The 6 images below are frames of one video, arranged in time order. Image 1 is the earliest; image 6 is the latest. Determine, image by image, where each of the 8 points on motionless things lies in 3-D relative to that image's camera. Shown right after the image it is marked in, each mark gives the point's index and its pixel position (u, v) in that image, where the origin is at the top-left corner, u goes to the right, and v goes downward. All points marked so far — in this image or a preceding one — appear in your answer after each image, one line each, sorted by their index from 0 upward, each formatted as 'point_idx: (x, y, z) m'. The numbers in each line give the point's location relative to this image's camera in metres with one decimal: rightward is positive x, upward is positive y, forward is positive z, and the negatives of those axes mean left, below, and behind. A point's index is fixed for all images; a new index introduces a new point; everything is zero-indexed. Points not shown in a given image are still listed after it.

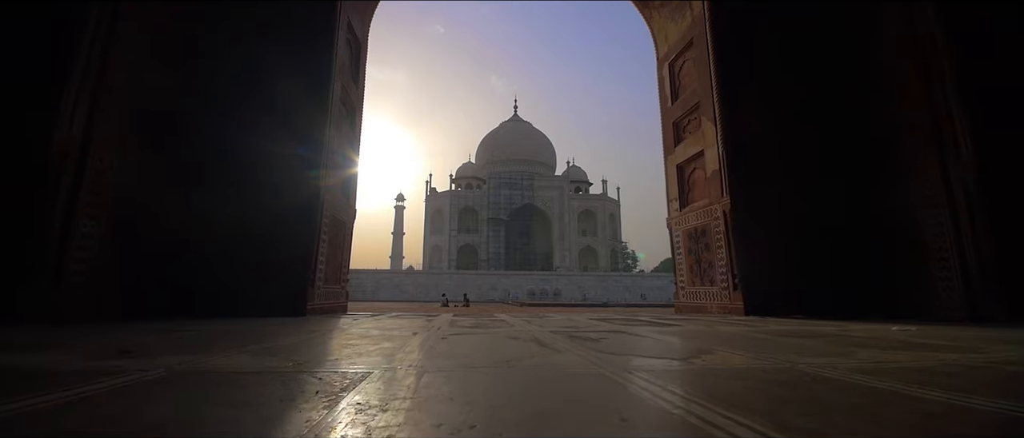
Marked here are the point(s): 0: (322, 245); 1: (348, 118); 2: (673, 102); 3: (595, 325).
0: (-2.1, -0.3, +5.1) m
1: (-2.2, +1.4, +6.1) m
2: (+2.4, +1.7, +6.7) m
3: (+0.6, -0.8, +3.3) m
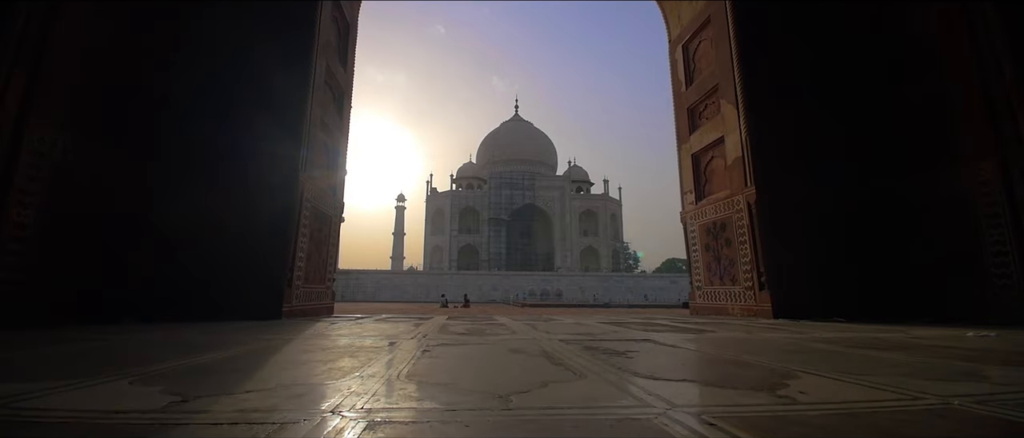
0: (-2.1, -0.2, +4.6) m
1: (-2.2, +1.4, +5.6) m
2: (+2.4, +1.8, +6.2) m
3: (+0.6, -0.7, +2.8) m
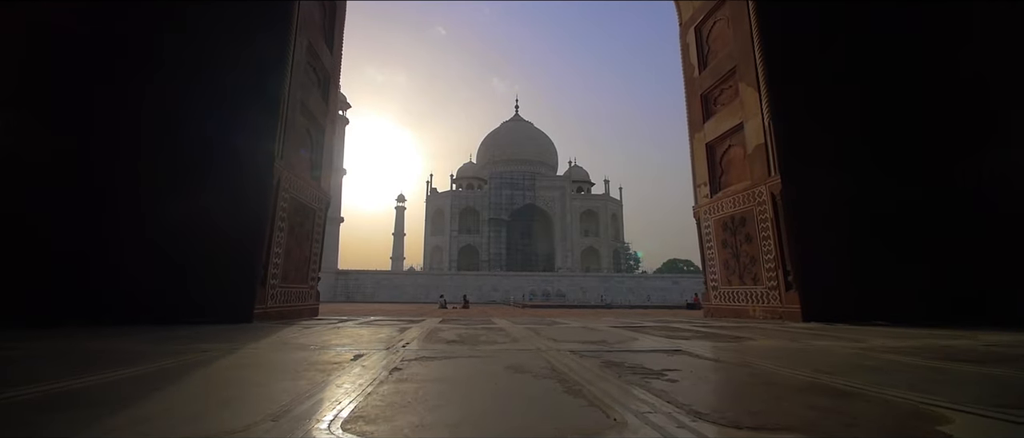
0: (-2.1, -0.1, +4.1) m
1: (-2.2, +1.5, +5.2) m
2: (+2.4, +1.9, +5.7) m
3: (+0.6, -0.6, +2.4) m
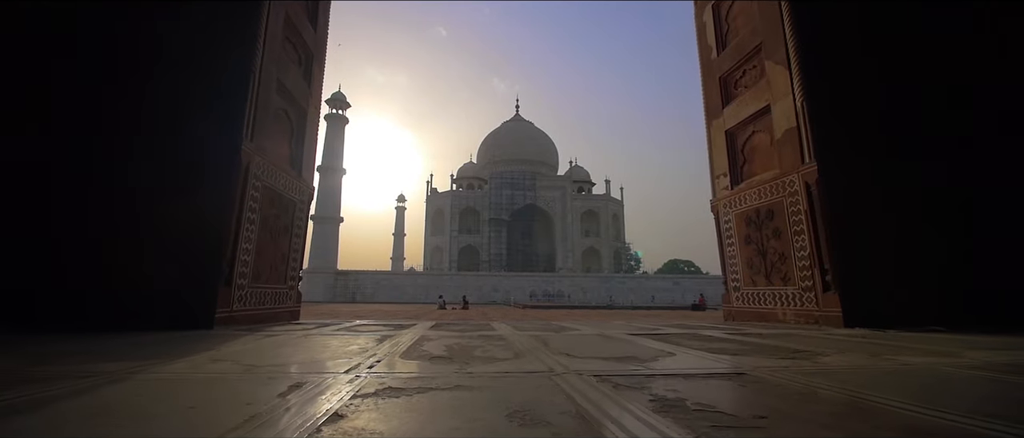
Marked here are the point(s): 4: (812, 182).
0: (-2.1, -0.1, +3.7) m
1: (-2.2, +1.6, +4.7) m
2: (+2.4, +1.9, +5.3) m
3: (+0.6, -0.5, +1.9) m
4: (+2.5, +0.3, +3.8) m
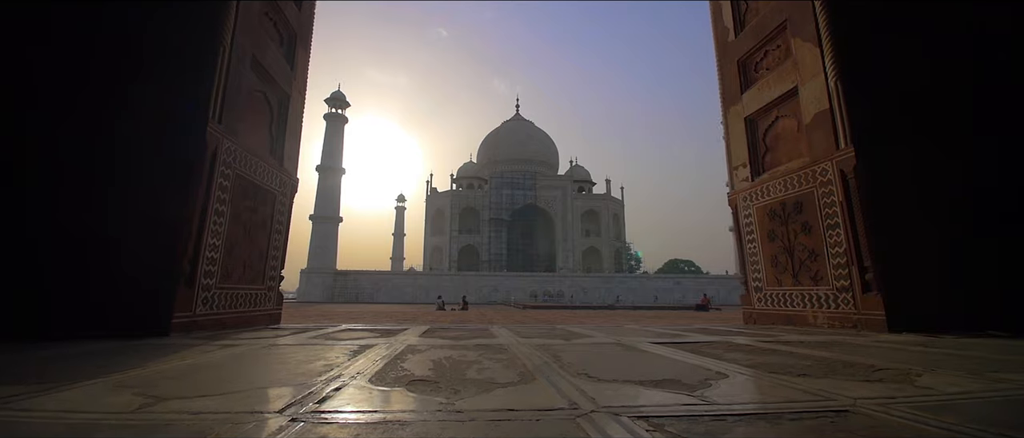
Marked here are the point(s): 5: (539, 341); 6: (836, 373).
0: (-2.1, 0.0, +3.3) m
1: (-2.2, +1.6, +4.3) m
2: (+2.4, +2.0, +4.9) m
3: (+0.6, -0.5, +1.5) m
4: (+2.5, +0.4, +3.4) m
5: (+0.1, -0.6, +2.5) m
6: (+1.0, -0.5, +1.5) m
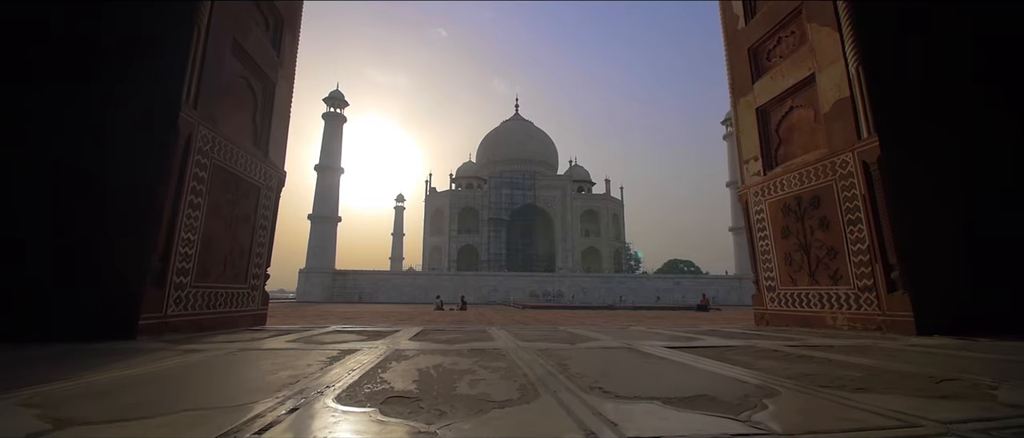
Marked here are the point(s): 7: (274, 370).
0: (-2.1, 0.0, +3.0) m
1: (-2.2, +1.7, +4.1) m
2: (+2.4, +2.0, +4.6) m
3: (+0.6, -0.4, +1.3) m
4: (+2.5, +0.4, +3.2) m
5: (+0.1, -0.6, +2.2) m
6: (+1.0, -0.4, +1.2) m
7: (-0.8, -0.5, +1.5) m
